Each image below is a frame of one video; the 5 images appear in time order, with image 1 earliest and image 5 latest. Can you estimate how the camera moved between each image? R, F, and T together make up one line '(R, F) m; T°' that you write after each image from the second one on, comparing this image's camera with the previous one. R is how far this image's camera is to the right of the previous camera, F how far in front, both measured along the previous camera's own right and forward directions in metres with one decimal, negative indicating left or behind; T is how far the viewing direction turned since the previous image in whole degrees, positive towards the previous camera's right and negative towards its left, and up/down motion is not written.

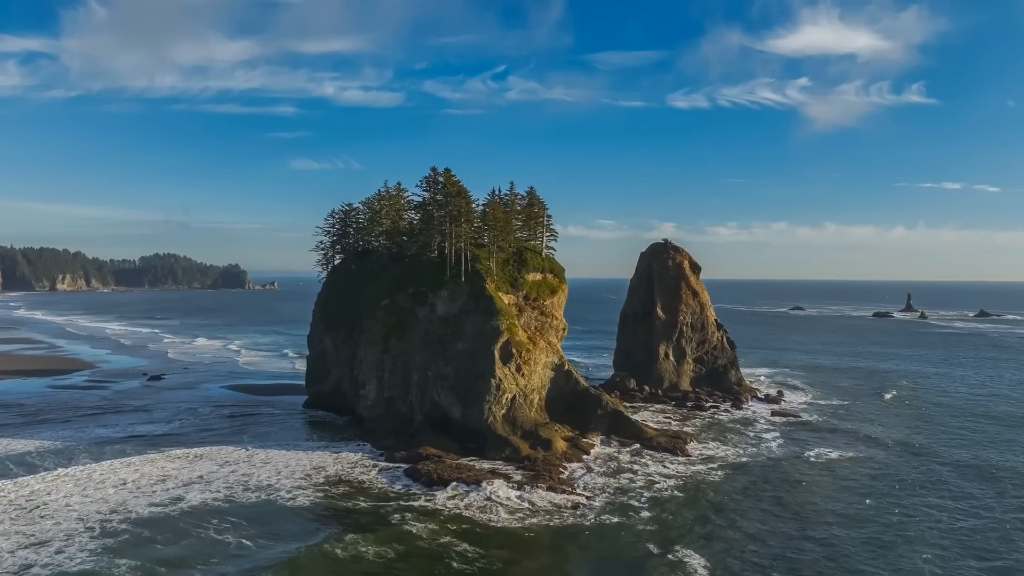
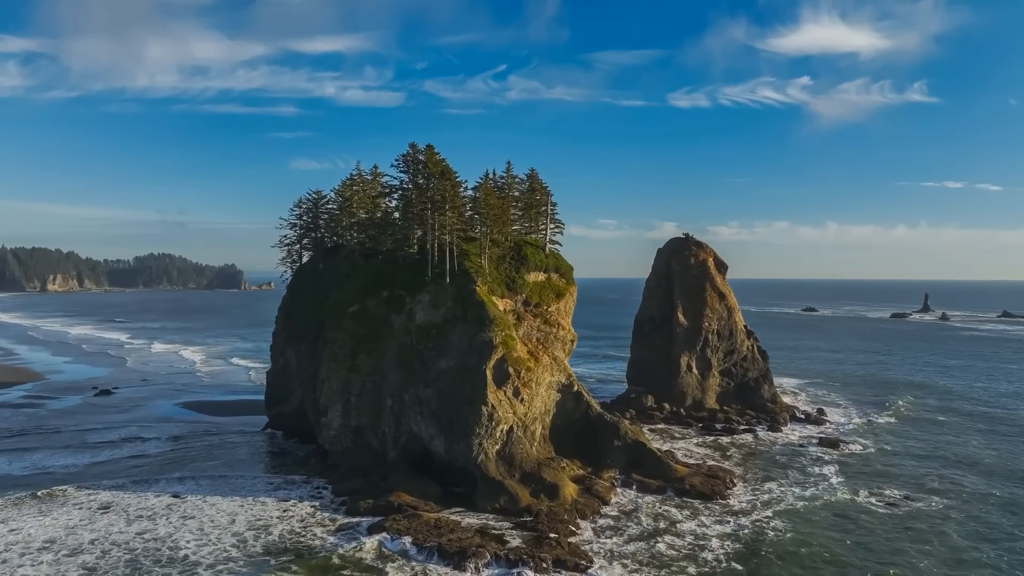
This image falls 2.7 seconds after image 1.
(+0.3, +9.3) m; 0°
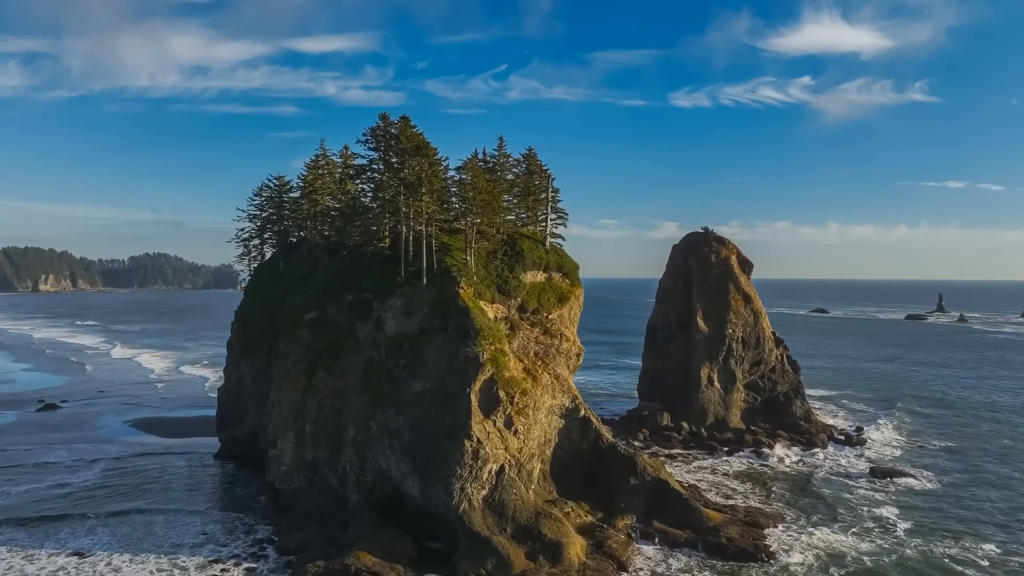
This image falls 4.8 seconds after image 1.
(+0.4, +7.4) m; 0°
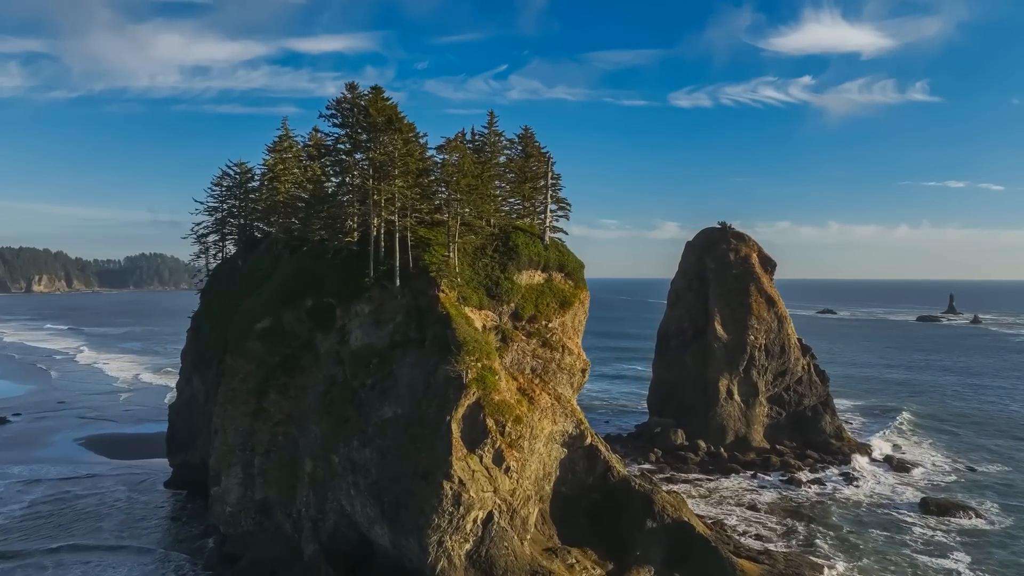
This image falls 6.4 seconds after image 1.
(+0.4, +5.5) m; 0°
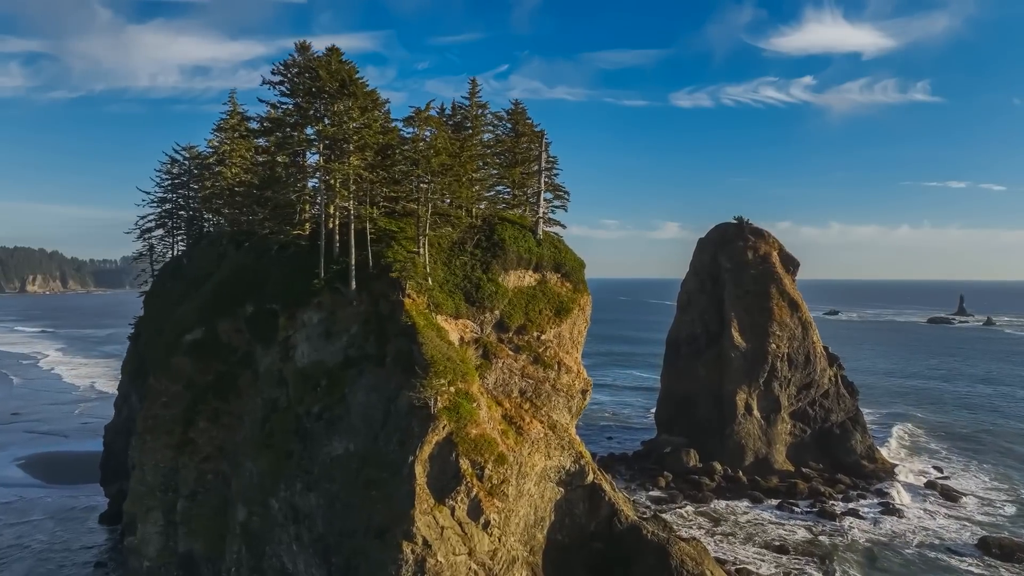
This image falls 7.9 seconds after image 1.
(+0.6, +5.0) m; 0°
